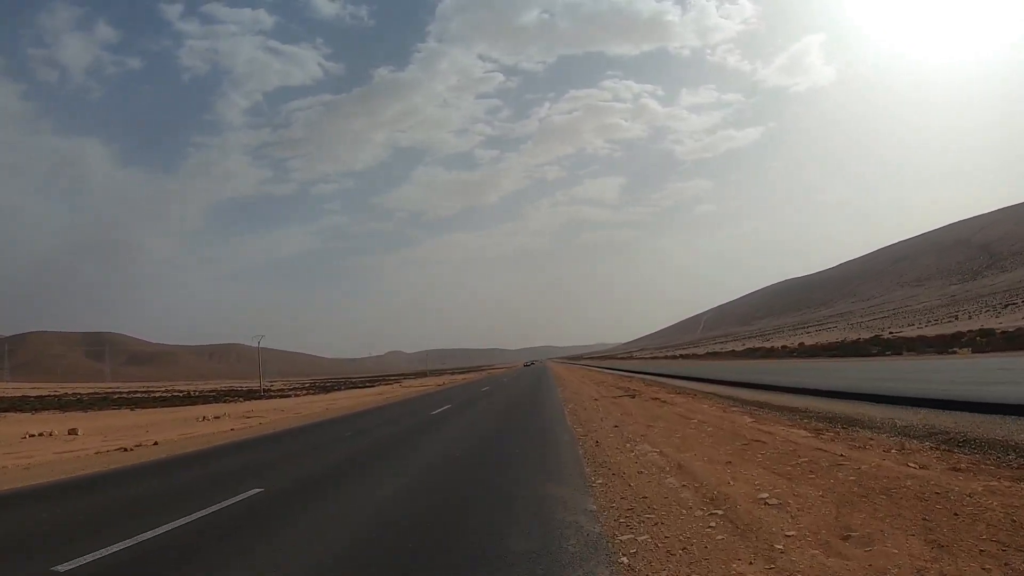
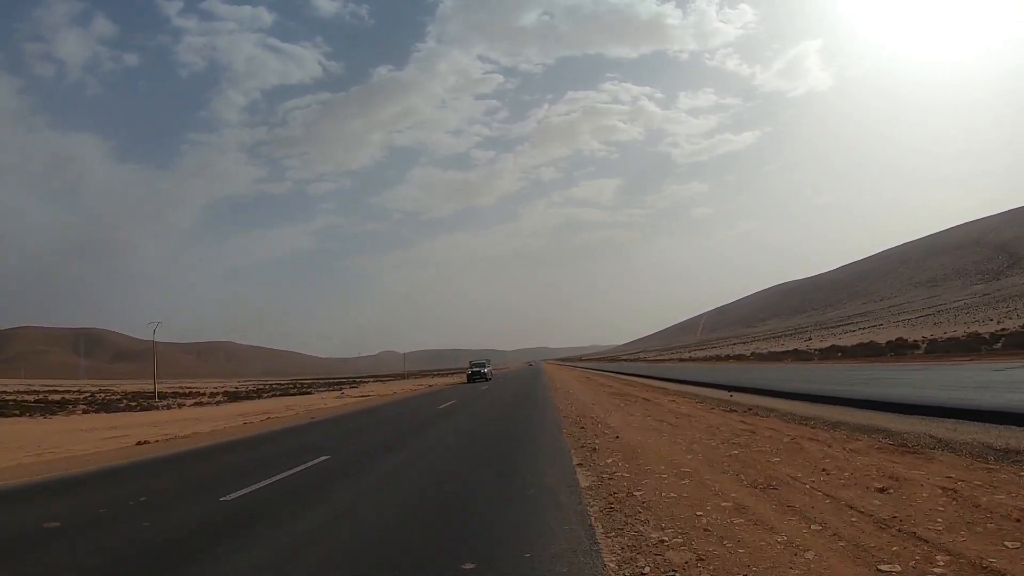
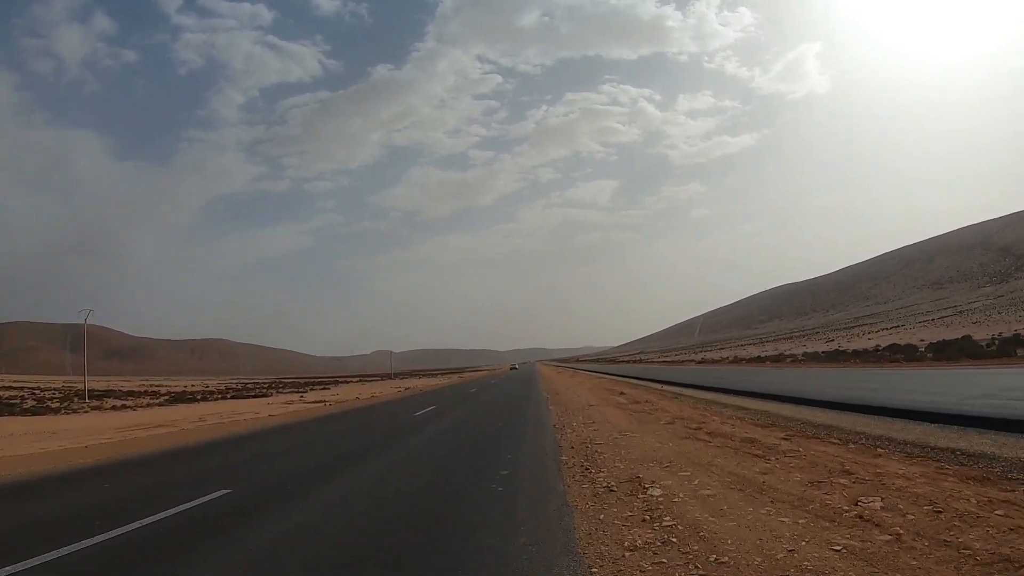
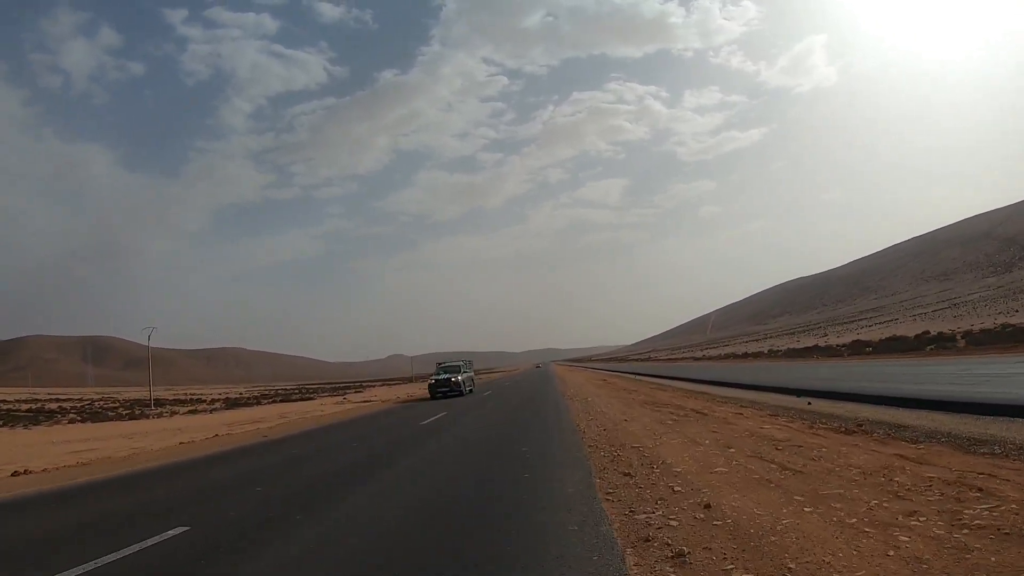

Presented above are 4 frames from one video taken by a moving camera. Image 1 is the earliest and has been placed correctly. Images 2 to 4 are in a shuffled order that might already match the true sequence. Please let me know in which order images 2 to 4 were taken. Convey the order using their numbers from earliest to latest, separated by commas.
2, 4, 3
